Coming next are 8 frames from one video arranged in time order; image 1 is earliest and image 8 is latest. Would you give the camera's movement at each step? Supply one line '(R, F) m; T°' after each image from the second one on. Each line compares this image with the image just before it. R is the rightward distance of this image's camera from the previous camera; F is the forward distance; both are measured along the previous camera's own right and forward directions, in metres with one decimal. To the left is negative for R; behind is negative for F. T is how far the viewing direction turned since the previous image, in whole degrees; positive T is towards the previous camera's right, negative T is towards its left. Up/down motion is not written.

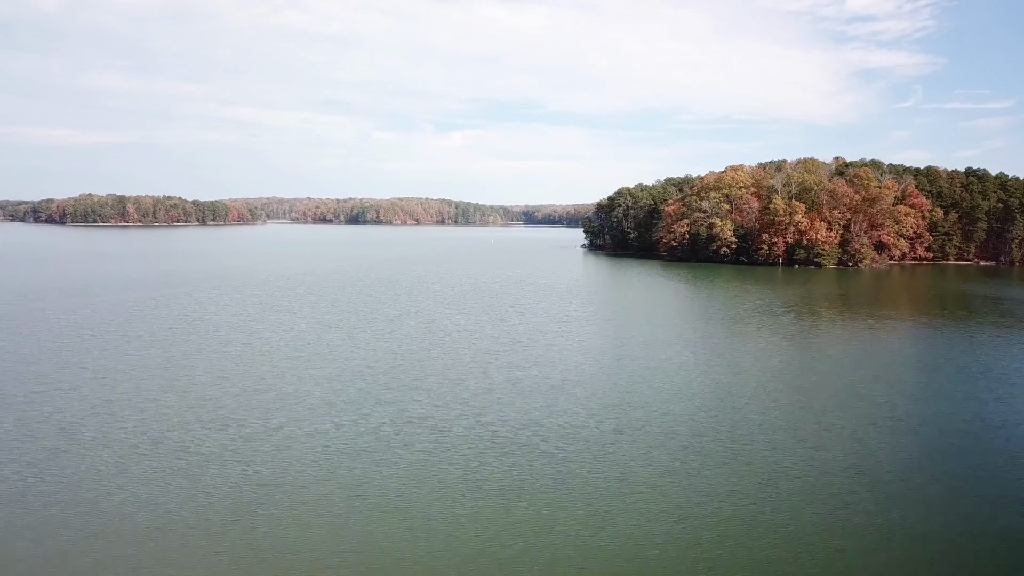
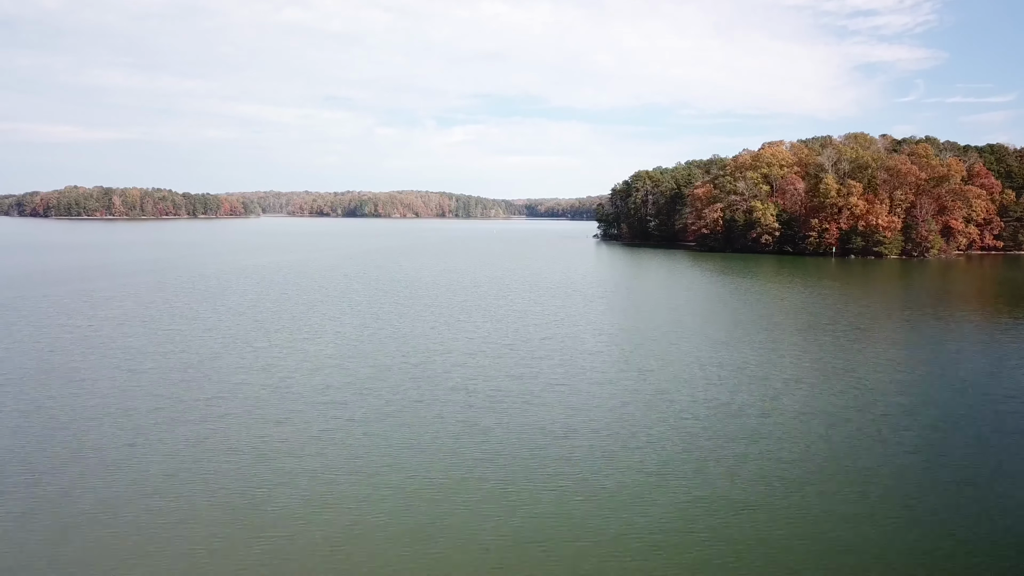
(-0.3, +7.7) m; 0°
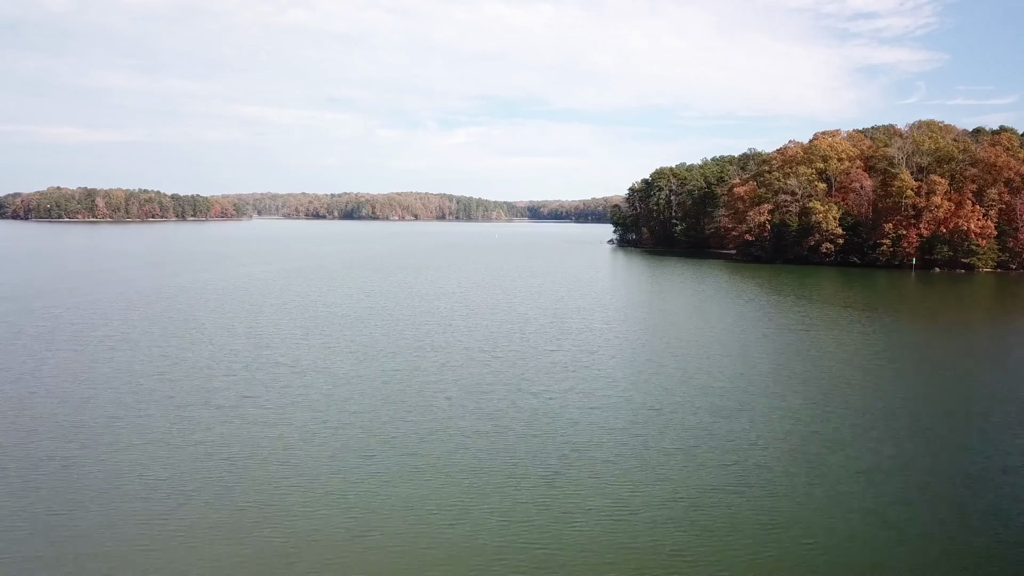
(-0.3, +8.3) m; 0°
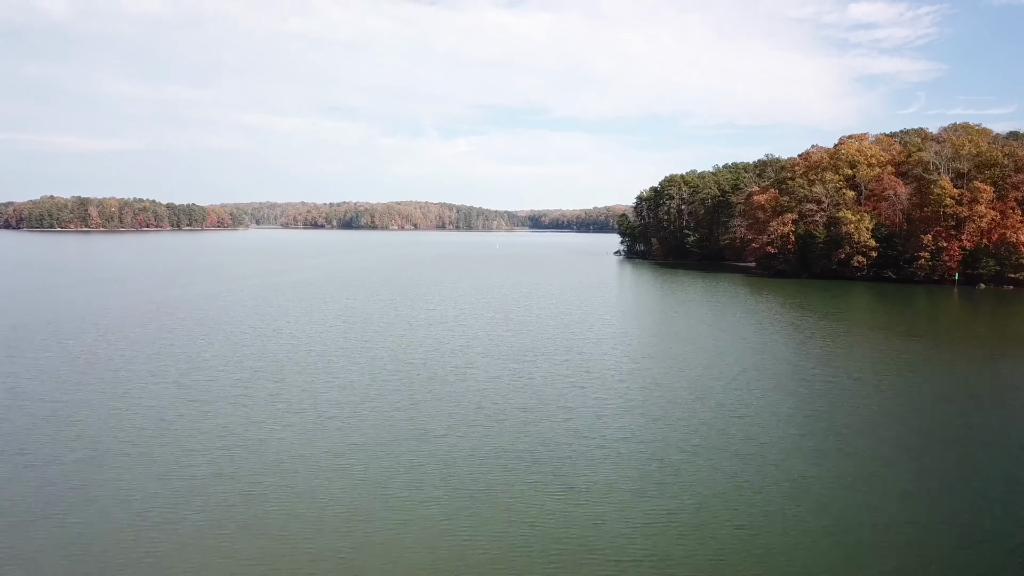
(0.0, +3.4) m; 0°
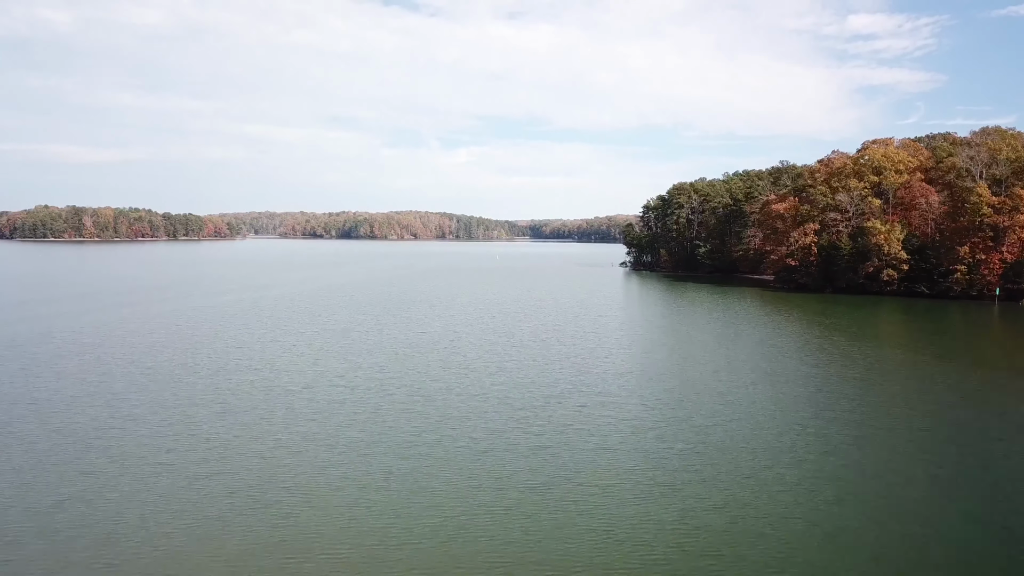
(0.0, +2.7) m; 0°
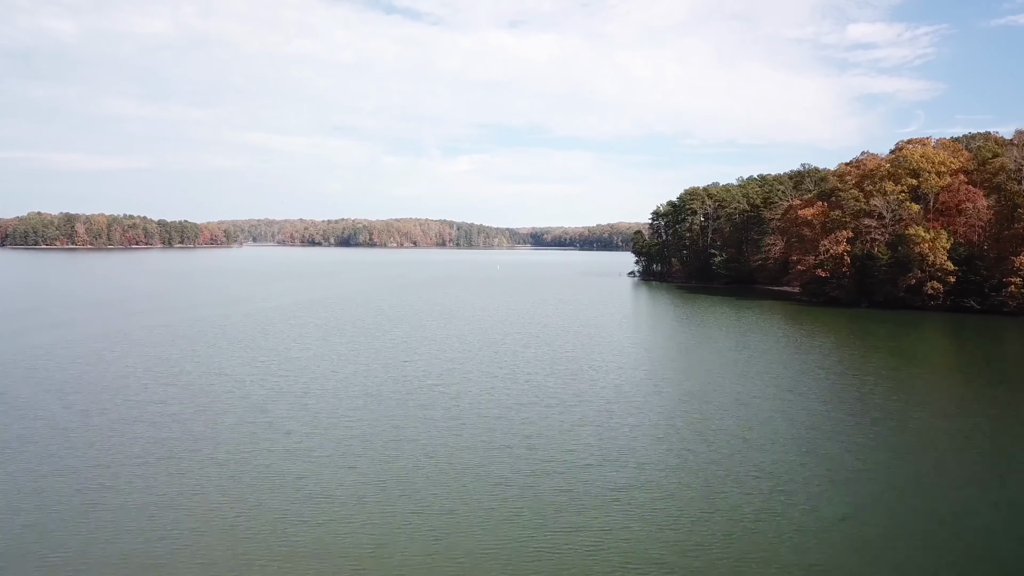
(0.0, +3.3) m; 0°
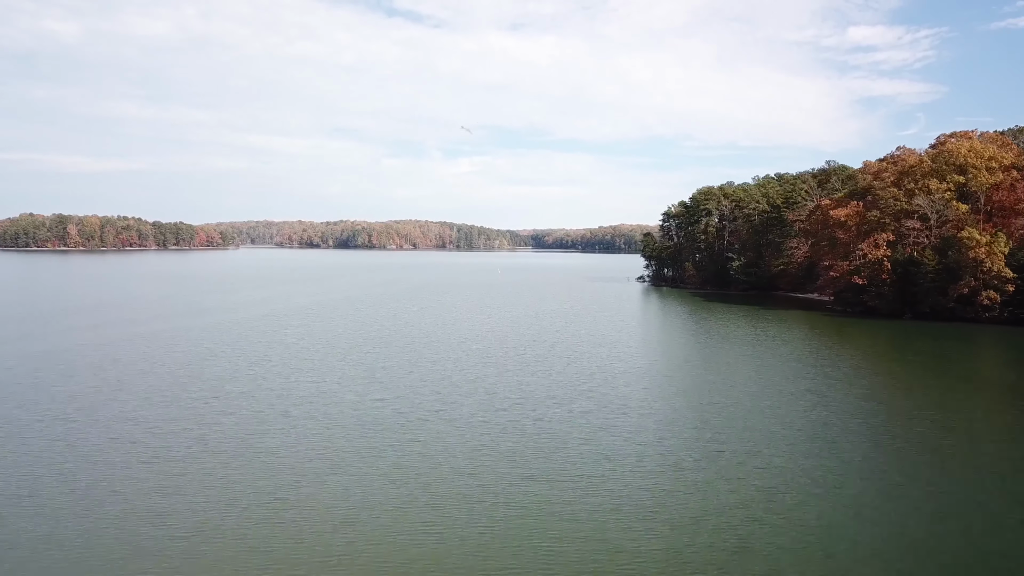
(-0.1, +3.3) m; 0°
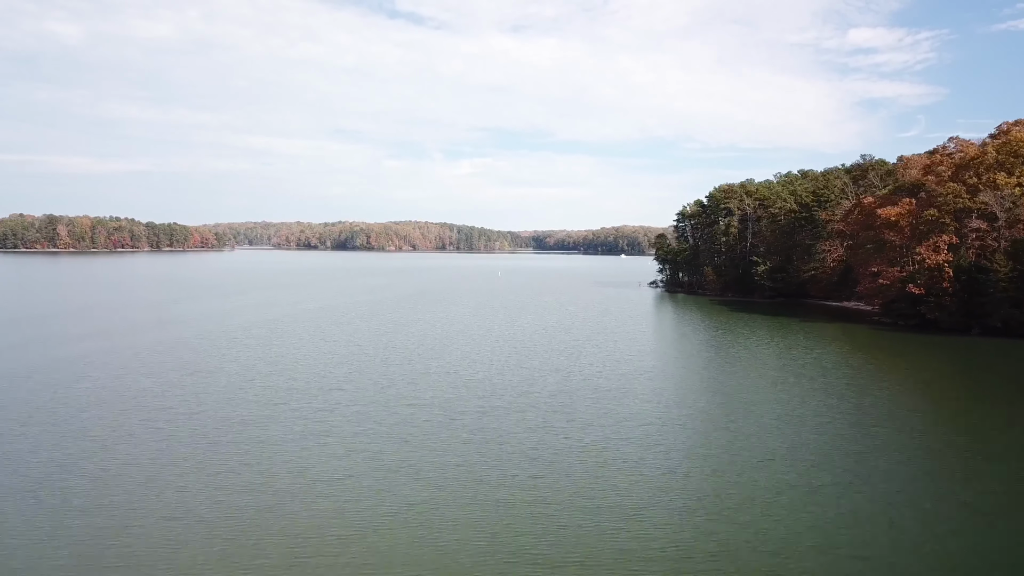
(-0.1, +3.9) m; 0°
